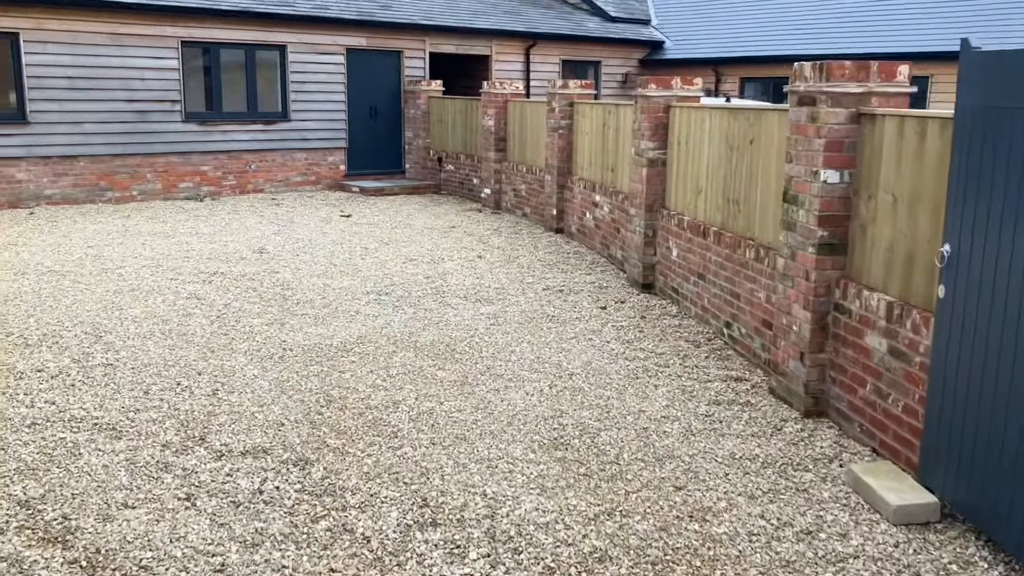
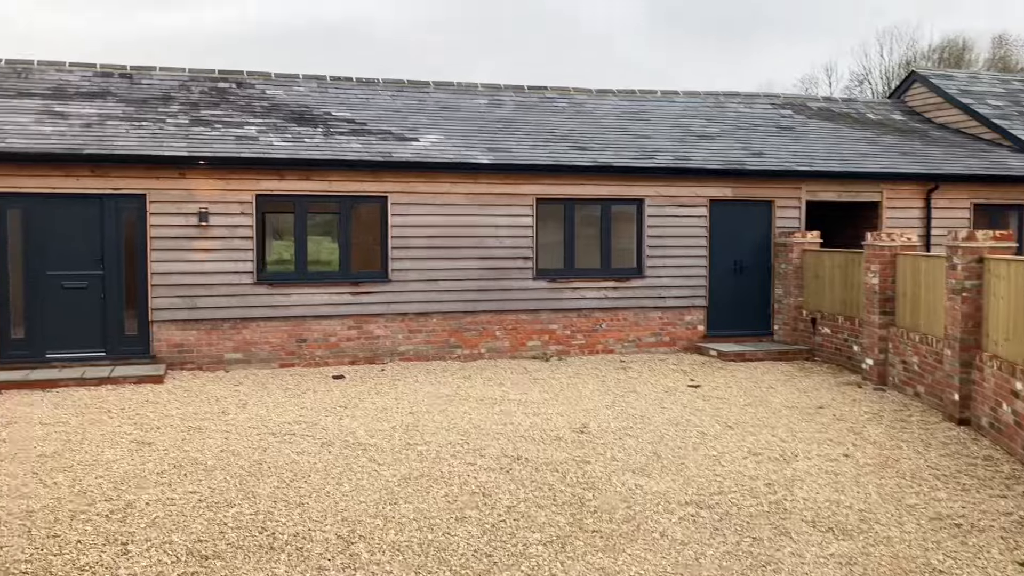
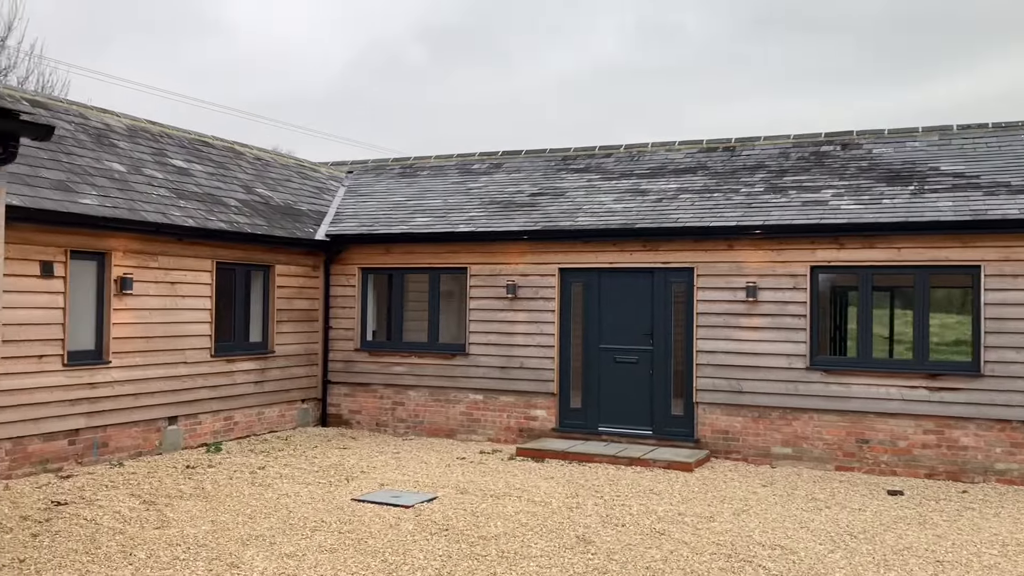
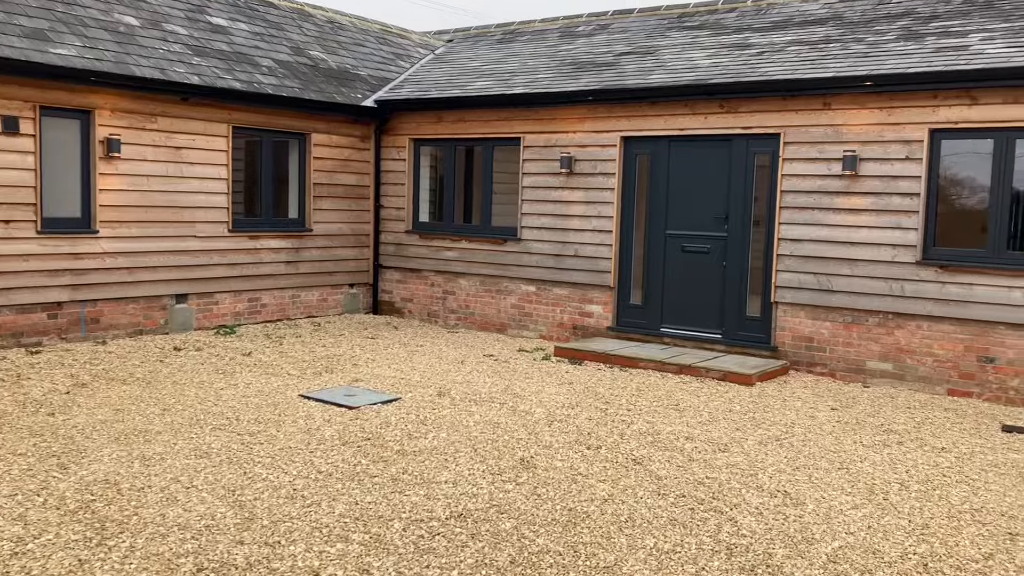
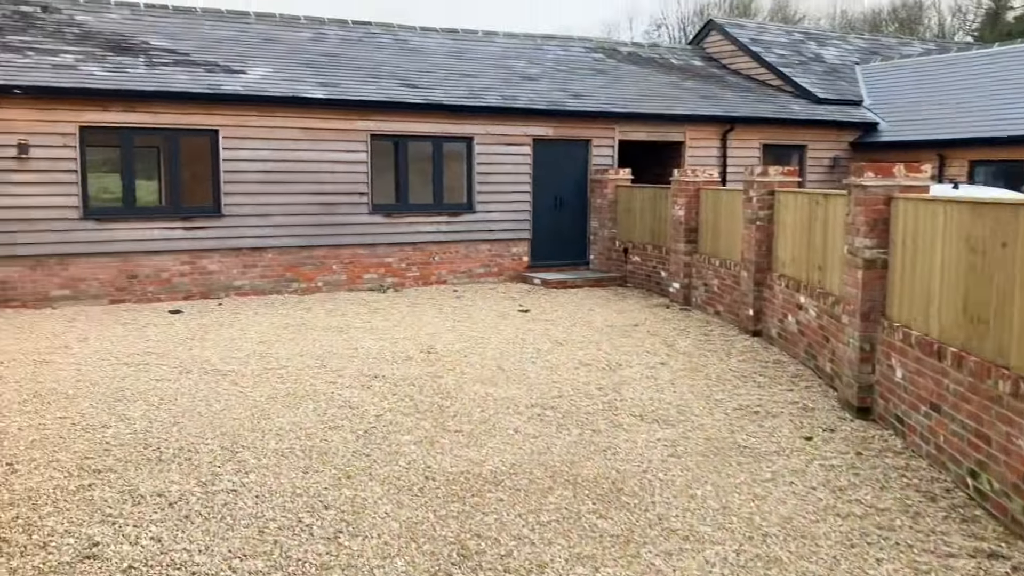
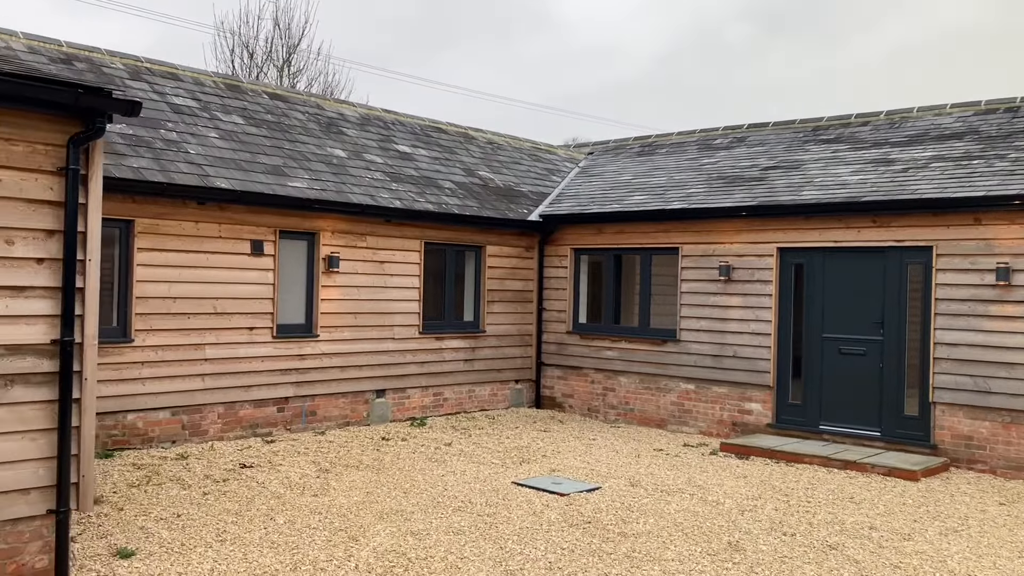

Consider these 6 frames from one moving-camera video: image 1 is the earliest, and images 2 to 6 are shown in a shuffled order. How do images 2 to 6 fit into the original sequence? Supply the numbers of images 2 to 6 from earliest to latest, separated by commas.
5, 2, 3, 6, 4
